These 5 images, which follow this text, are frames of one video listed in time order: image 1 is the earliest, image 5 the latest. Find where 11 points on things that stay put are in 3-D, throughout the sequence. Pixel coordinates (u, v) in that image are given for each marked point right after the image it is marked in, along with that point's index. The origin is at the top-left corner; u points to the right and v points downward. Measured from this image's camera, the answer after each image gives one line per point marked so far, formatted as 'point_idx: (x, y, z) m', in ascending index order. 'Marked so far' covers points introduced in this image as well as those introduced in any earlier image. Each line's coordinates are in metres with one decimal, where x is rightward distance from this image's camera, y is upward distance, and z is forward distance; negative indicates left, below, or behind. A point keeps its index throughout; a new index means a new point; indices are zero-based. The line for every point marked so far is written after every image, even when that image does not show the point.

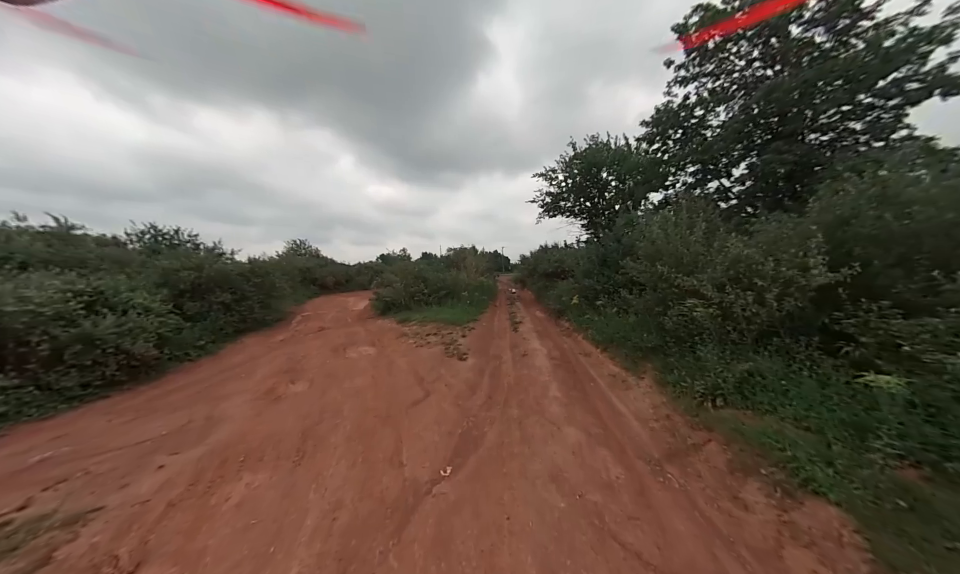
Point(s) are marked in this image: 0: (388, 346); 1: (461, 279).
0: (-3.6, -2.3, +11.6) m
1: (-1.1, +0.5, +18.3) m
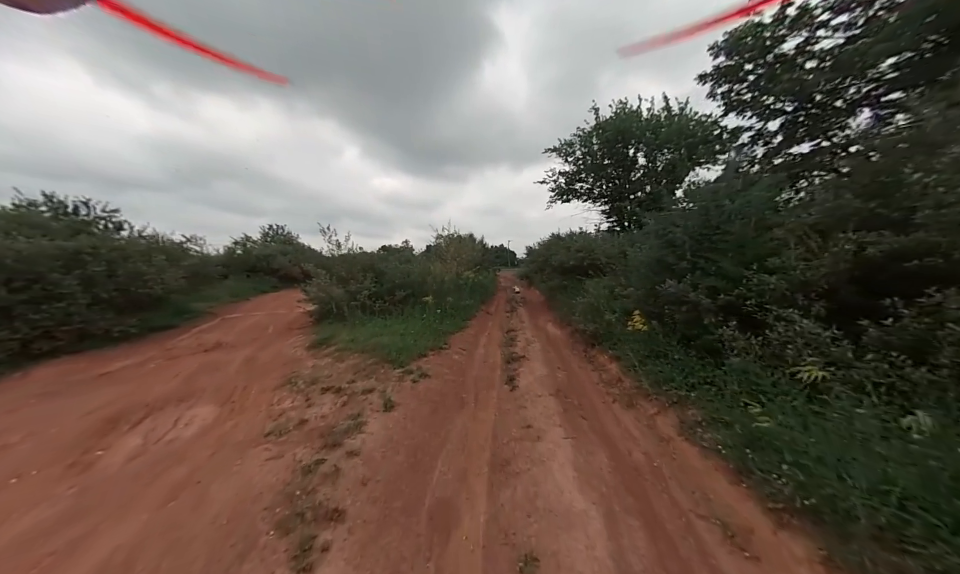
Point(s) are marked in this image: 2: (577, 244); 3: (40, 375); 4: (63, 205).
0: (-4.4, -2.3, +5.5) m
1: (-1.8, +0.5, +12.0) m
2: (+4.1, +1.8, +12.5) m
3: (-11.2, -2.2, +7.6) m
4: (-26.8, +5.3, +19.3) m
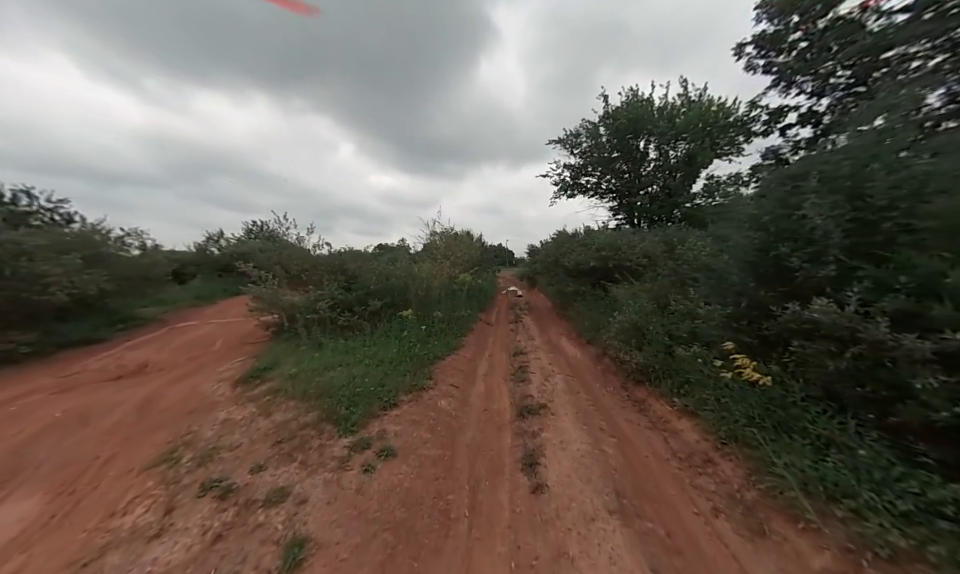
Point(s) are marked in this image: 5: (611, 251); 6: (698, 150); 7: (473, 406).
0: (-4.5, -2.5, +3.1) m
1: (-1.8, +0.3, +9.6) m
2: (+4.1, +1.6, +10.2) m
3: (-11.2, -2.4, +5.2) m
4: (-26.9, +5.2, +16.7) m
5: (+4.2, +1.1, +9.5) m
6: (+13.4, +8.5, +18.5) m
7: (-0.1, -2.0, +5.0) m
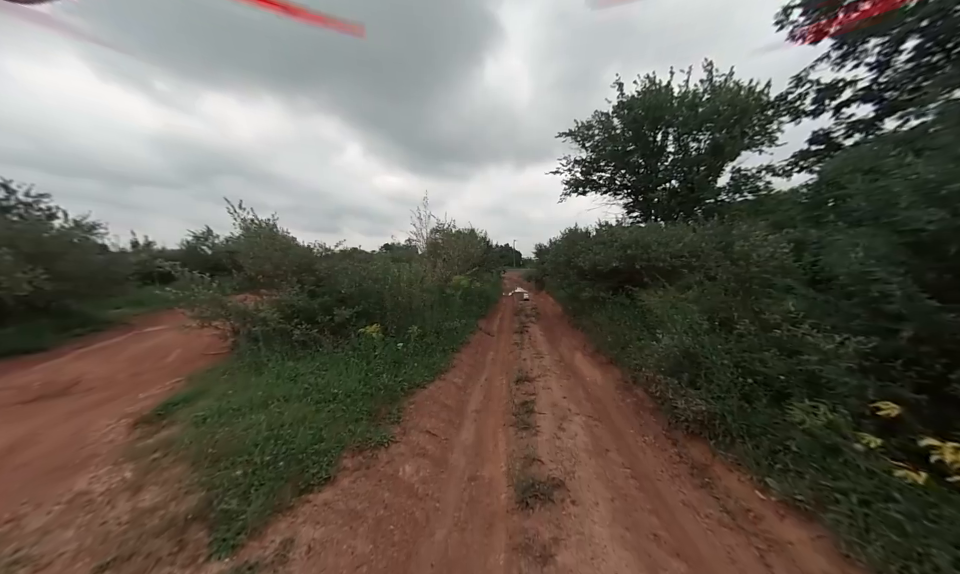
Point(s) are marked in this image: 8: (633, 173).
0: (-4.7, -2.6, +1.6) m
1: (-1.9, +0.2, +8.1) m
2: (+4.0, +1.4, +8.5) m
3: (-11.4, -2.4, +3.8) m
4: (-26.8, +5.3, +15.8) m
5: (+4.1, +1.0, +7.8) m
6: (+13.6, +8.2, +16.6) m
7: (-0.3, -2.1, +3.4) m
8: (+9.8, +7.3, +19.1) m
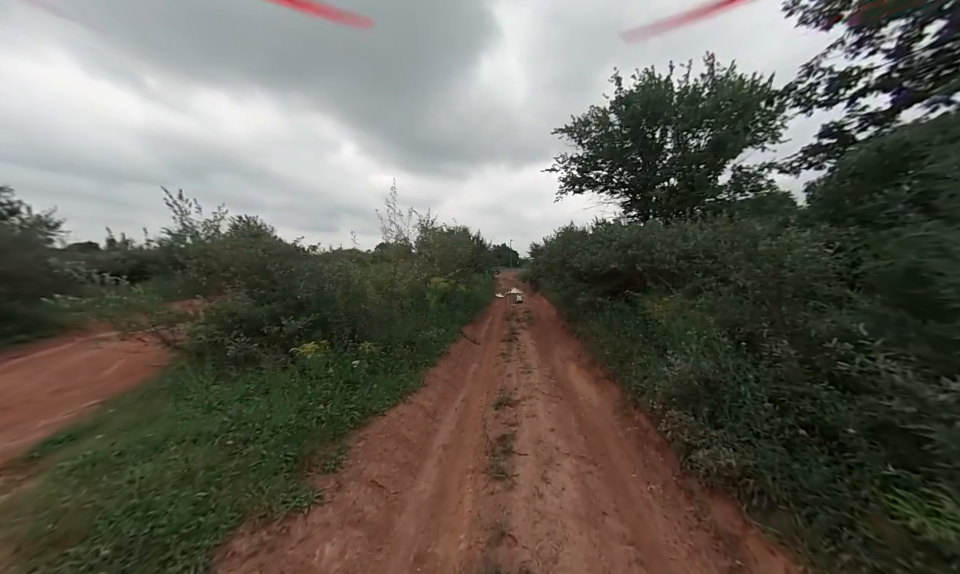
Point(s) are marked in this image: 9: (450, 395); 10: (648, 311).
0: (-5.1, -2.7, +0.7) m
1: (-2.3, +0.2, +7.2) m
2: (+3.6, +1.3, +7.6) m
3: (-11.8, -2.5, +2.8) m
4: (-27.2, +5.3, +14.6) m
5: (+3.7, +0.9, +6.9) m
6: (+13.1, +8.1, +15.8) m
7: (-0.7, -2.2, +2.5) m
8: (+9.2, +7.2, +18.3) m
9: (-0.5, -1.9, +5.2) m
10: (+3.3, -0.5, +6.0) m
